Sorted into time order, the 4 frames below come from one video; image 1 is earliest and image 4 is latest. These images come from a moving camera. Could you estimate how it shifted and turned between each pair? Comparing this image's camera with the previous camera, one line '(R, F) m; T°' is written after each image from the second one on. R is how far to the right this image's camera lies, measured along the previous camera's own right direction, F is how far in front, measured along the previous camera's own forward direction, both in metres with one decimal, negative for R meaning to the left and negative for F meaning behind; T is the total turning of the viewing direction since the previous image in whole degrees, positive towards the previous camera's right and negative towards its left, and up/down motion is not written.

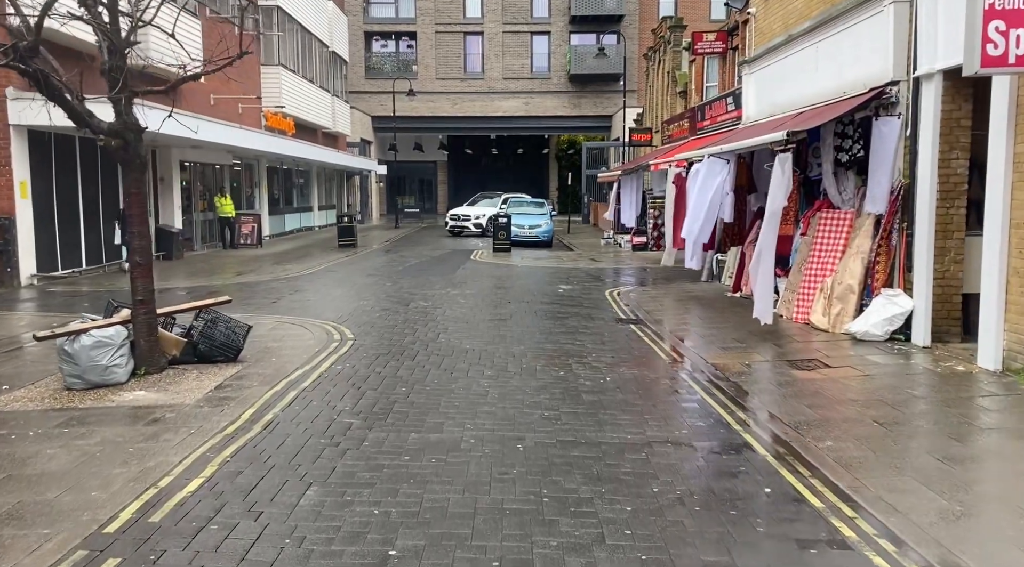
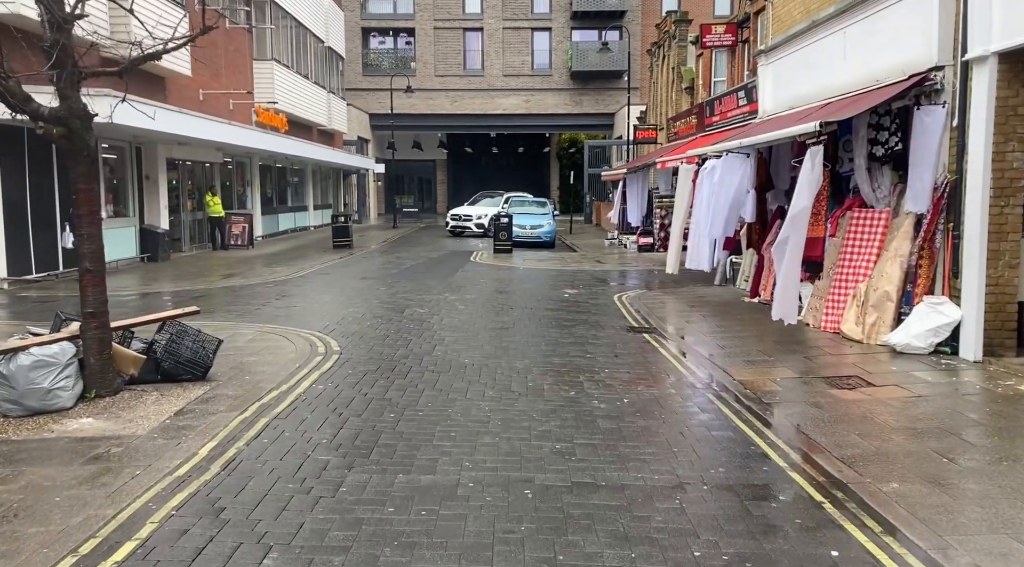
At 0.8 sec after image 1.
(0.0, +0.9) m; 0°
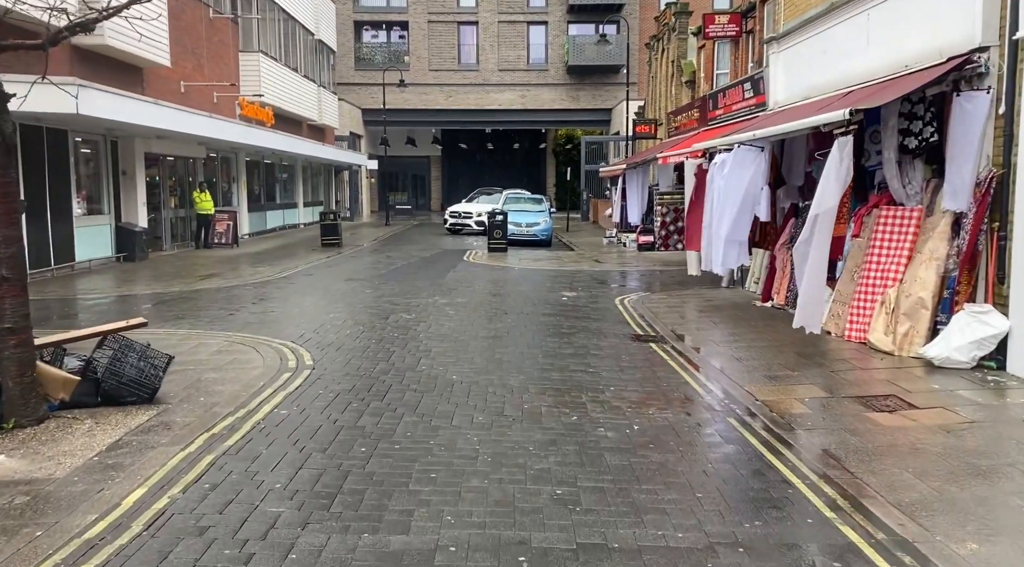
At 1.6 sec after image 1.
(0.0, +0.9) m; 0°
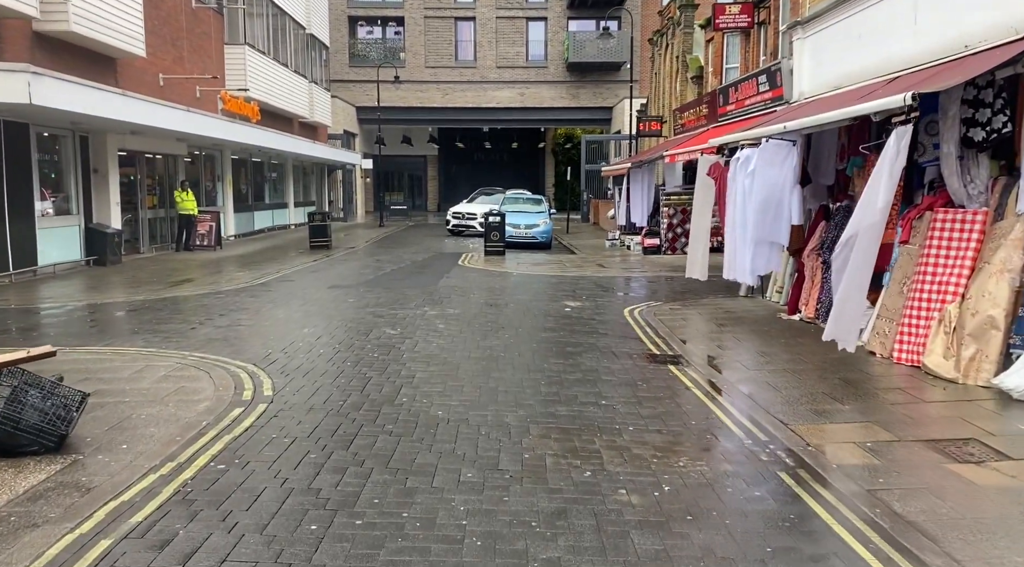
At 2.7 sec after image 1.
(0.0, +1.2) m; 0°
